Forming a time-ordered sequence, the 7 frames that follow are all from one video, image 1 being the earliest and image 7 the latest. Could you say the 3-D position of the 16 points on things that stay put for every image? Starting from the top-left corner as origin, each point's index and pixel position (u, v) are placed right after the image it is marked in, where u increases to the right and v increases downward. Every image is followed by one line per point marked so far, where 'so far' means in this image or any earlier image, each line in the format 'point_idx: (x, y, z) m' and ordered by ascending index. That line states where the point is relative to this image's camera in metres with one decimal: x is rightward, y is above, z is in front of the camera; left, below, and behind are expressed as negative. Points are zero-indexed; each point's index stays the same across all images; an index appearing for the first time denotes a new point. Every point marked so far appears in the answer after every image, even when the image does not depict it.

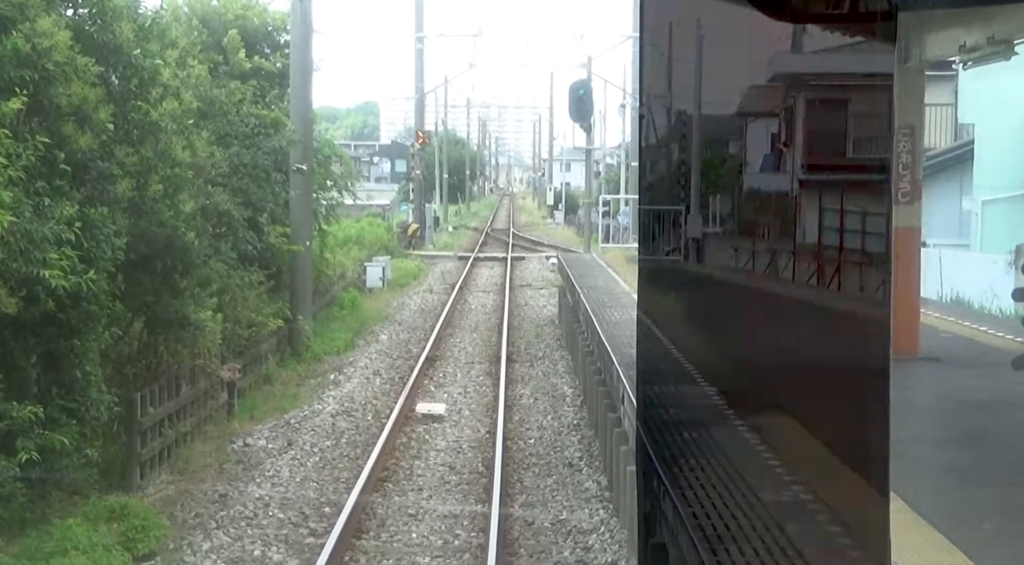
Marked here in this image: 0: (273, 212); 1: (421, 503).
0: (-2.8, +0.8, +14.1) m
1: (-0.6, -1.5, +8.2) m
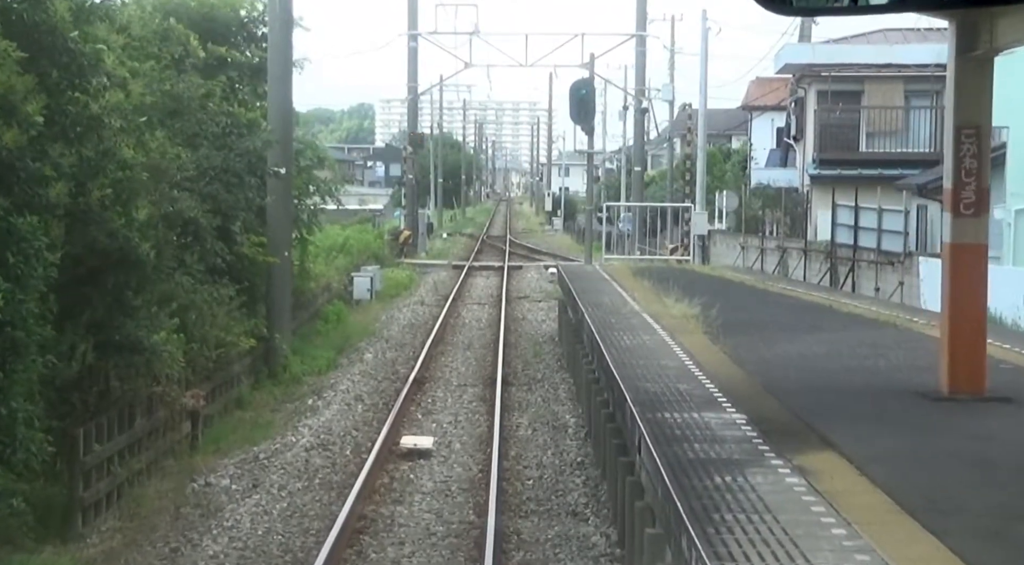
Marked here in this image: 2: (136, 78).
0: (-2.8, +0.6, +13.0) m
1: (-0.6, -1.6, +7.0) m
2: (-2.7, +1.5, +8.7) m
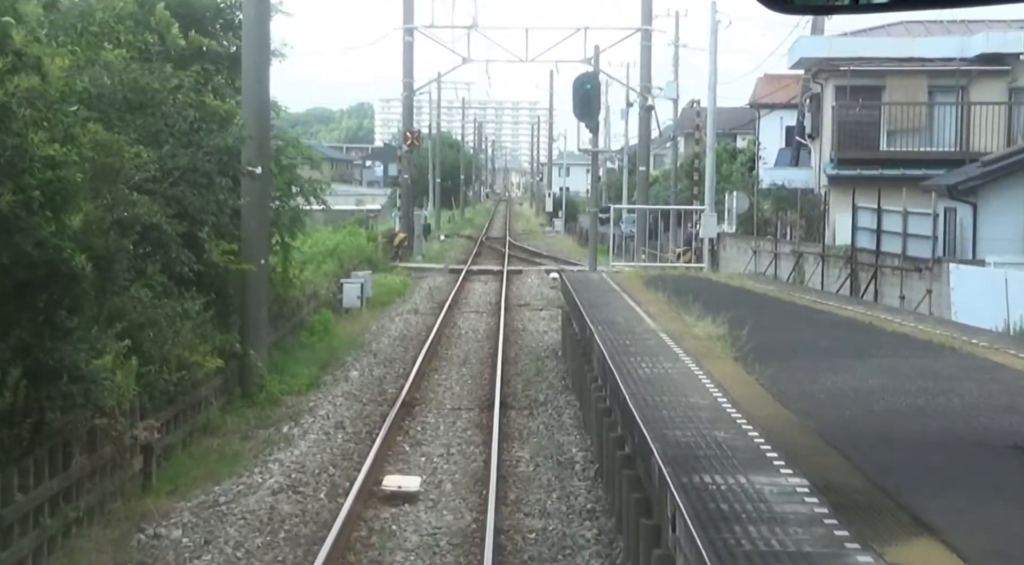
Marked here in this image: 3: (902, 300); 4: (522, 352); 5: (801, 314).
0: (-2.8, +0.5, +11.7) m
1: (-0.6, -1.7, +5.8) m
2: (-2.7, +1.3, +7.4) m
3: (+5.7, -0.3, +17.7) m
4: (+0.1, -0.9, +15.0) m
5: (+2.3, -0.3, +9.6) m
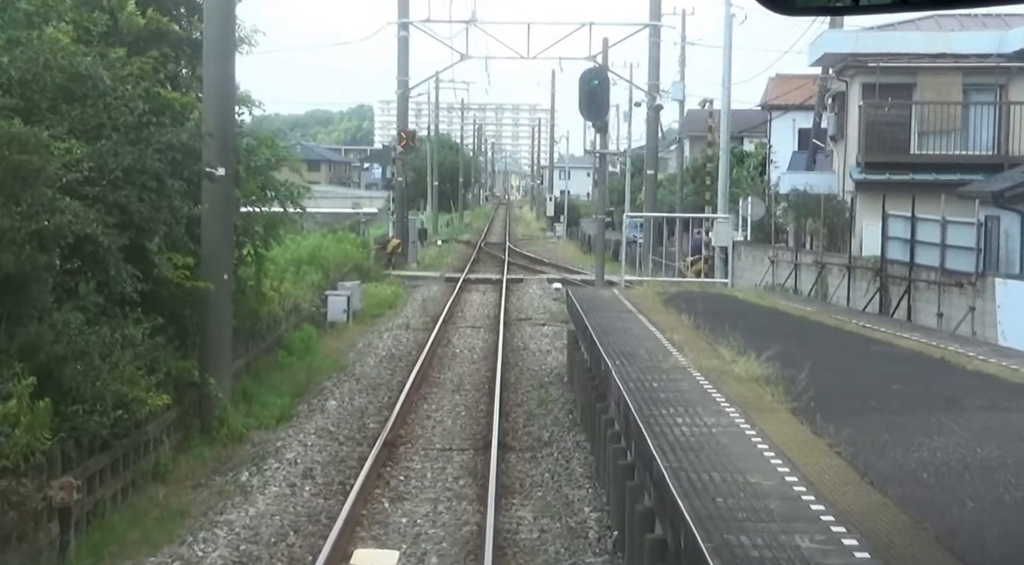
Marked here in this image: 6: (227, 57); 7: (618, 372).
0: (-2.8, +0.4, +10.1) m
1: (-0.6, -1.9, +4.1) m
2: (-2.7, +1.2, +5.8) m
3: (+5.7, -0.5, +16.1) m
4: (+0.1, -1.0, +13.4) m
5: (+2.3, -0.4, +8.0) m
6: (-2.5, +2.0, +10.6) m
7: (+0.6, -0.5, +7.4) m
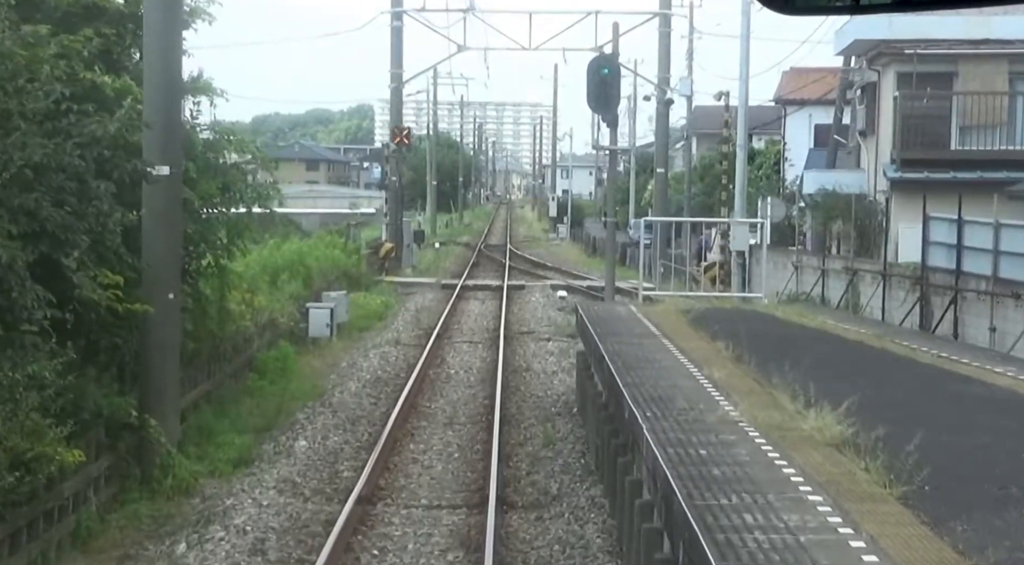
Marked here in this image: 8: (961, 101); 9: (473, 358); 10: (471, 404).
0: (-2.8, +0.2, +8.3) m
1: (-0.6, -2.0, +2.4) m
2: (-2.7, +1.0, +4.0) m
3: (+5.7, -0.6, +14.3) m
4: (+0.1, -1.2, +11.7) m
5: (+2.3, -0.6, +6.3) m
6: (-2.5, +1.8, +8.8) m
7: (+0.7, -0.7, +5.7) m
8: (+6.8, +2.8, +18.5) m
9: (-0.5, -0.9, +15.1) m
10: (-0.4, -1.2, +11.9) m
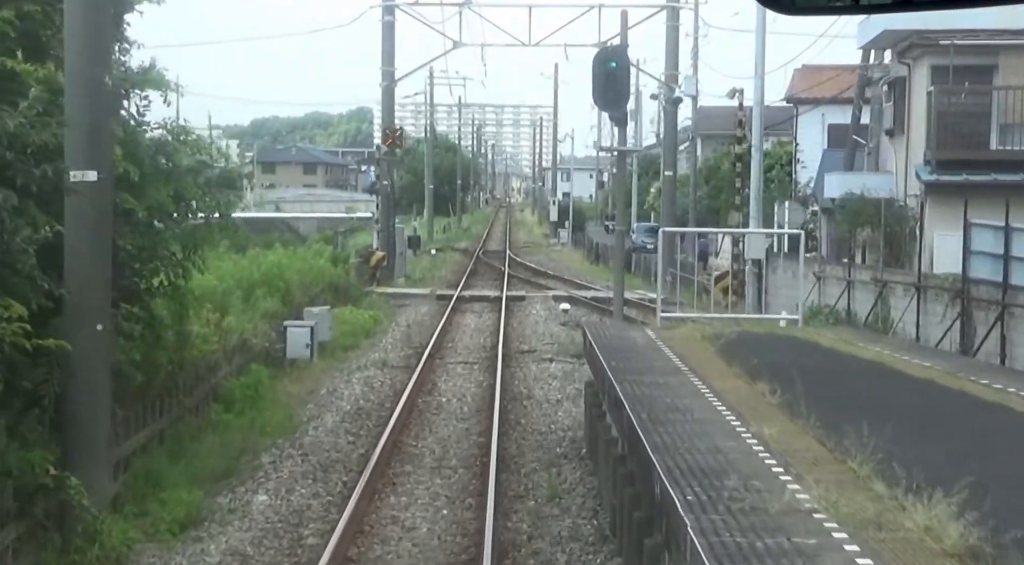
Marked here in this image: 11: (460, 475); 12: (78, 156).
0: (-2.8, 0.0, +6.8) m
1: (-0.6, -2.2, +0.9) m
2: (-2.7, +0.9, +2.5) m
3: (+5.7, -0.8, +12.8) m
4: (+0.1, -1.4, +10.2) m
5: (+2.3, -0.7, +4.7) m
6: (-2.5, +1.6, +7.3) m
7: (+0.6, -0.8, +4.1) m
8: (+6.8, +2.6, +17.0) m
9: (-0.5, -1.1, +13.5) m
10: (-0.4, -1.4, +10.4) m
11: (-0.4, -1.5, +9.3) m
12: (-2.5, +0.7, +7.1) m
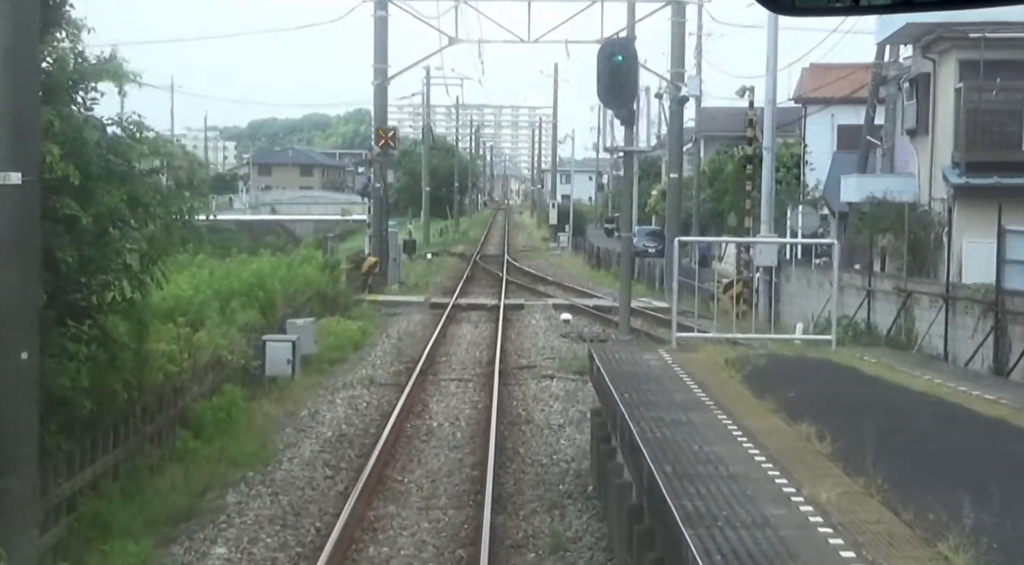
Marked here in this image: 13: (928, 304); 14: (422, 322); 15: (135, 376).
0: (-2.8, -0.1, +5.7) m
1: (-0.7, -2.3, -0.2) m
2: (-2.7, +0.8, +1.4) m
3: (+5.6, -0.9, +11.7) m
4: (+0.1, -1.5, +9.0) m
5: (+2.3, -0.8, +3.6) m
6: (-2.5, +1.5, +6.2) m
7: (+0.6, -1.0, +3.0) m
8: (+6.8, +2.5, +15.9) m
9: (-0.5, -1.2, +12.4) m
10: (-0.4, -1.5, +9.3) m
11: (-0.4, -1.6, +8.2) m
12: (-2.6, +0.6, +6.0) m
13: (+5.1, -0.3, +15.0) m
14: (-1.4, -0.6, +19.4) m
15: (-2.9, -0.7, +9.3) m
